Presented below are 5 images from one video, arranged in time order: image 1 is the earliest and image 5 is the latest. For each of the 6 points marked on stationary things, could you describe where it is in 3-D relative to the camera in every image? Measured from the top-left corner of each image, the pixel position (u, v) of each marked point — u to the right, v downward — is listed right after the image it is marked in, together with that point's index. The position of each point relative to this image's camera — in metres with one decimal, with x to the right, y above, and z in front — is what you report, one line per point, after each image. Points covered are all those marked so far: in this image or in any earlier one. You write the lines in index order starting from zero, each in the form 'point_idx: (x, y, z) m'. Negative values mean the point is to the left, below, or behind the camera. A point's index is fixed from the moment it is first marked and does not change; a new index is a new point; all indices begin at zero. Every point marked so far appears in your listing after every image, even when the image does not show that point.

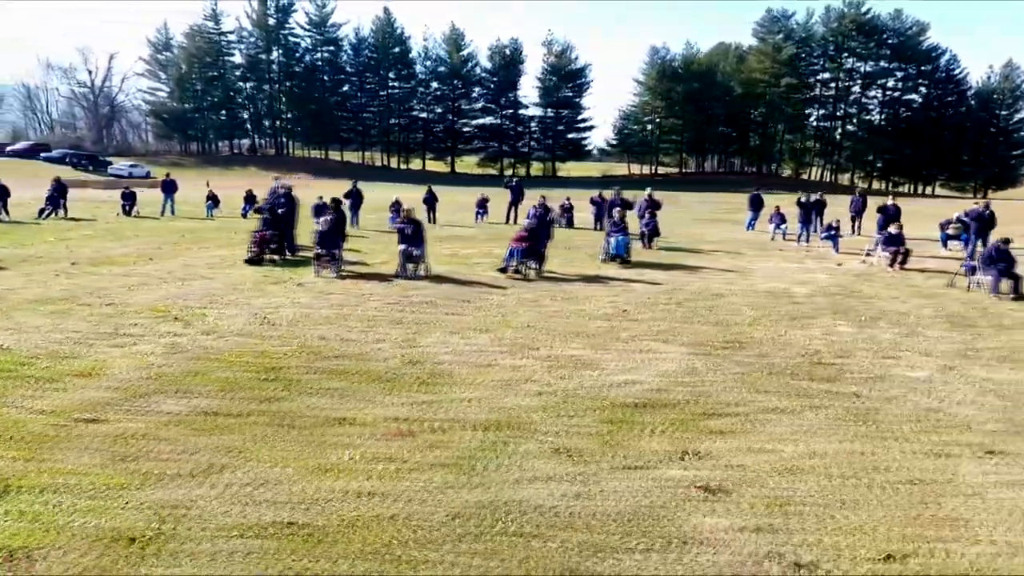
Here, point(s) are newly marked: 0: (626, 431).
0: (+1.1, -1.4, +6.3) m
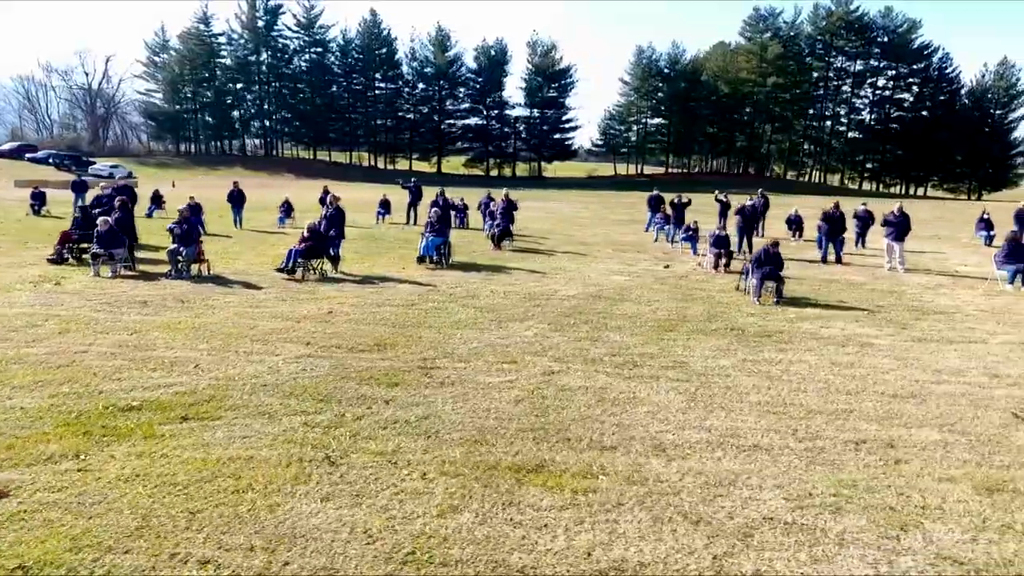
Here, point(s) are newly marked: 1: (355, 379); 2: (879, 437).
0: (-4.5, -1.4, +6.3) m
1: (-2.0, -1.2, +8.2) m
2: (+3.7, -1.5, +6.6) m
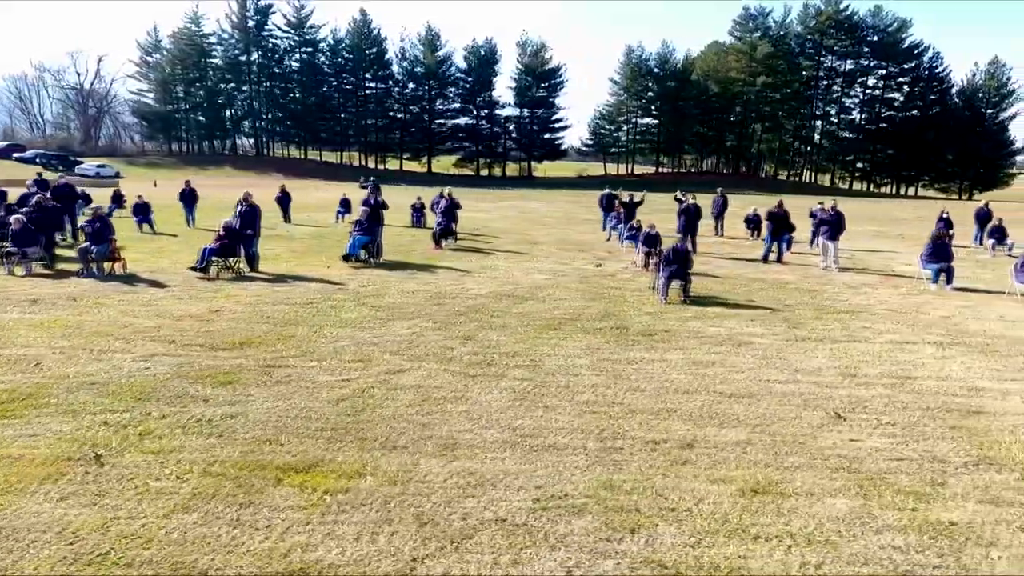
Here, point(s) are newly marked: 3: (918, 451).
0: (-6.5, -1.4, +6.2) m
1: (-4.0, -1.1, +8.1) m
2: (+1.7, -1.5, +6.5) m
3: (+3.9, -1.6, +6.2) m
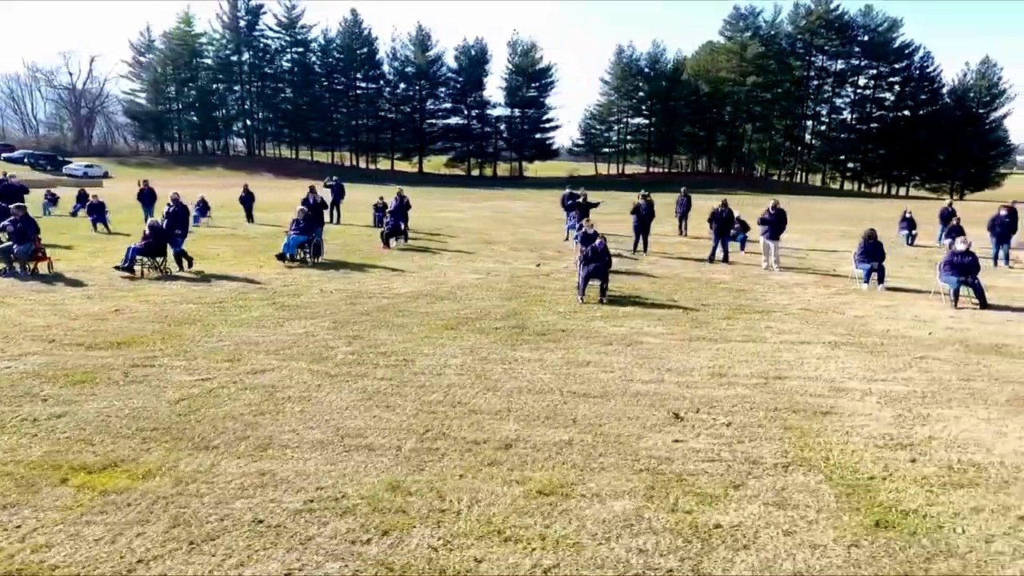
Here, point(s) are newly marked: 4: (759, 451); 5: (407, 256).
0: (-8.2, -1.4, +6.2) m
1: (-5.7, -1.1, +8.1) m
2: (-0.1, -1.5, +6.4) m
3: (+2.1, -1.5, +6.1) m
4: (+2.3, -1.5, +6.2) m
5: (-3.2, +1.0, +19.7) m
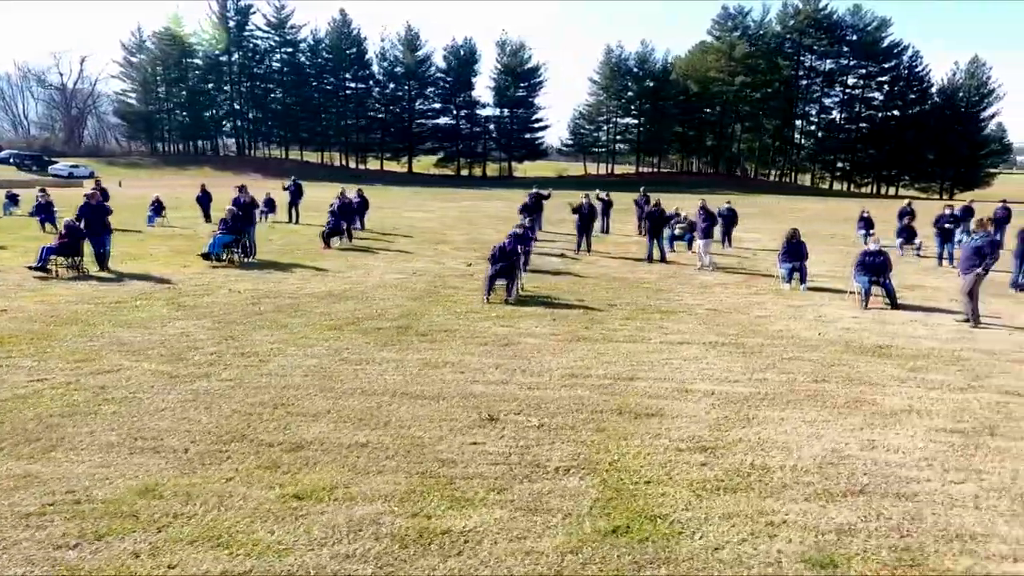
0: (-10.2, -1.3, +6.1) m
1: (-7.7, -1.1, +8.0) m
2: (-2.0, -1.5, +6.3) m
3: (+0.2, -1.5, +6.0) m
4: (+0.4, -1.5, +6.0) m
5: (-5.1, +1.0, +19.6) m
